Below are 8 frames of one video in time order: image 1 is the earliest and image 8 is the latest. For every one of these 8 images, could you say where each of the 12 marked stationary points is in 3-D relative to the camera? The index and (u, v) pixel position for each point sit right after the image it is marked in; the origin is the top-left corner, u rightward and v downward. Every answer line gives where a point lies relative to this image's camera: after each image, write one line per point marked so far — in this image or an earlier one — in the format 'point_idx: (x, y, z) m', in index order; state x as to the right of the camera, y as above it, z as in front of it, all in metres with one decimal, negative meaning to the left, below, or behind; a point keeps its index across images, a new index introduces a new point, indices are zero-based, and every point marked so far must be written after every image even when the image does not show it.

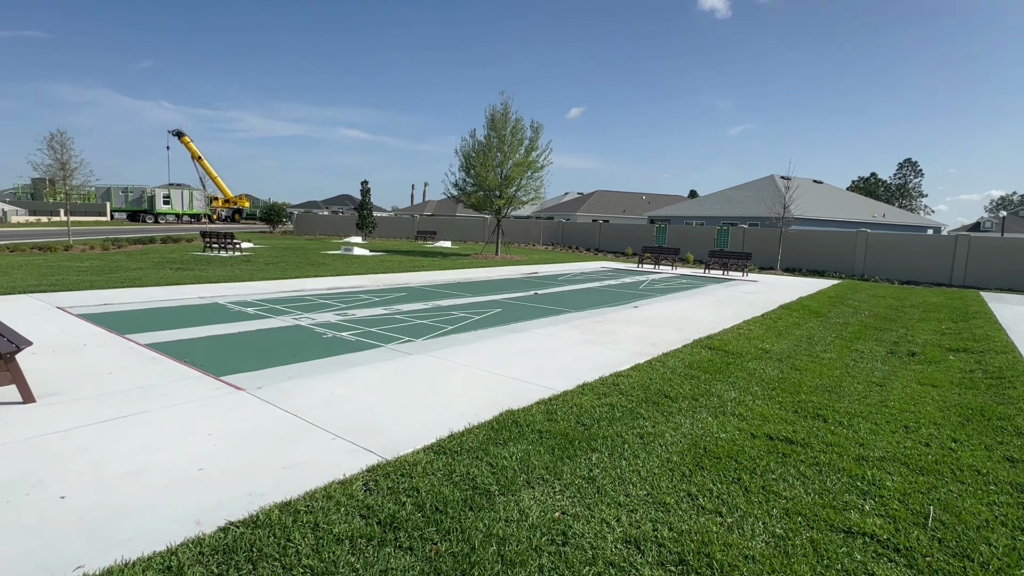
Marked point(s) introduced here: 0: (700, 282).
0: (+6.5, +0.2, +18.8) m
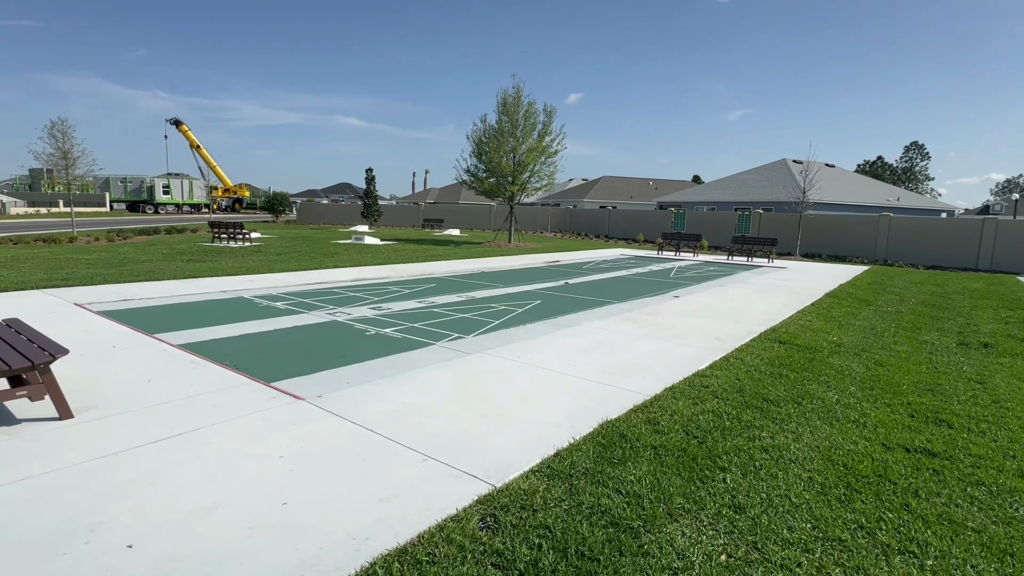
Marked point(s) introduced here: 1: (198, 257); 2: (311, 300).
0: (+7.2, +0.6, +18.2) m
1: (-10.7, +1.1, +18.7) m
2: (-3.7, -0.2, +10.2) m
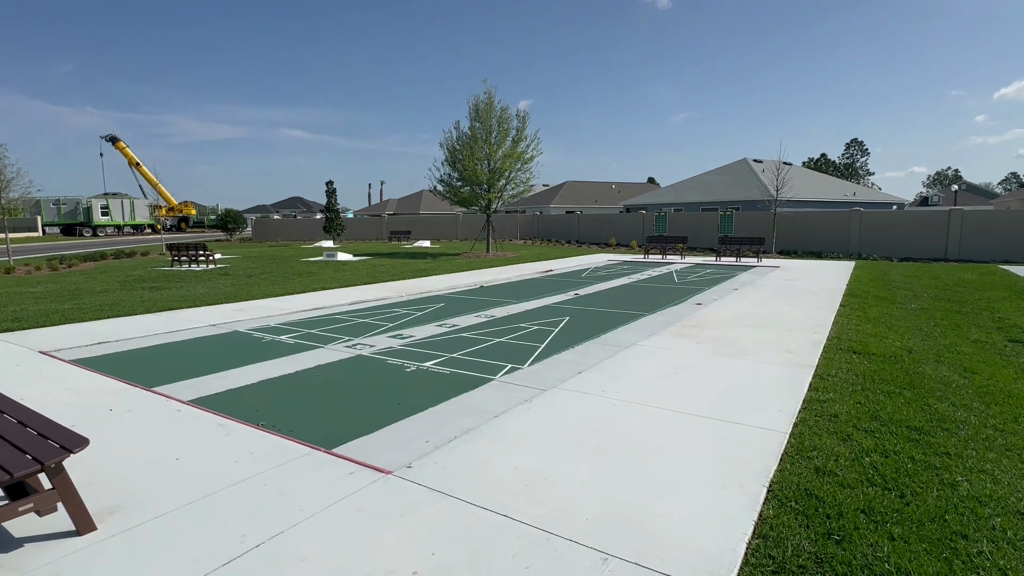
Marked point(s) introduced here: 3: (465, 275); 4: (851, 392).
0: (+7.1, +0.5, +17.9) m
1: (-10.8, +0.1, +16.9) m
2: (-3.1, -0.7, +9.0) m
3: (-1.5, +0.4, +18.3) m
4: (+3.5, -1.1, +5.7) m
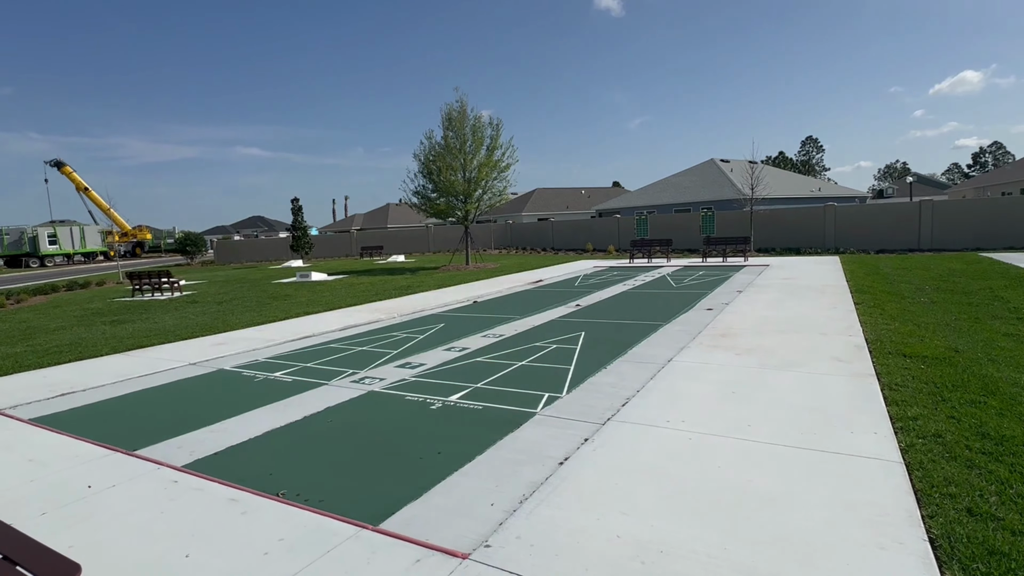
0: (+6.8, +0.5, +17.6) m
1: (-11.0, -0.8, +15.6) m
2: (-2.9, -1.1, +8.1) m
3: (-1.8, -0.1, +17.4) m
4: (+4.0, -1.1, +5.2) m
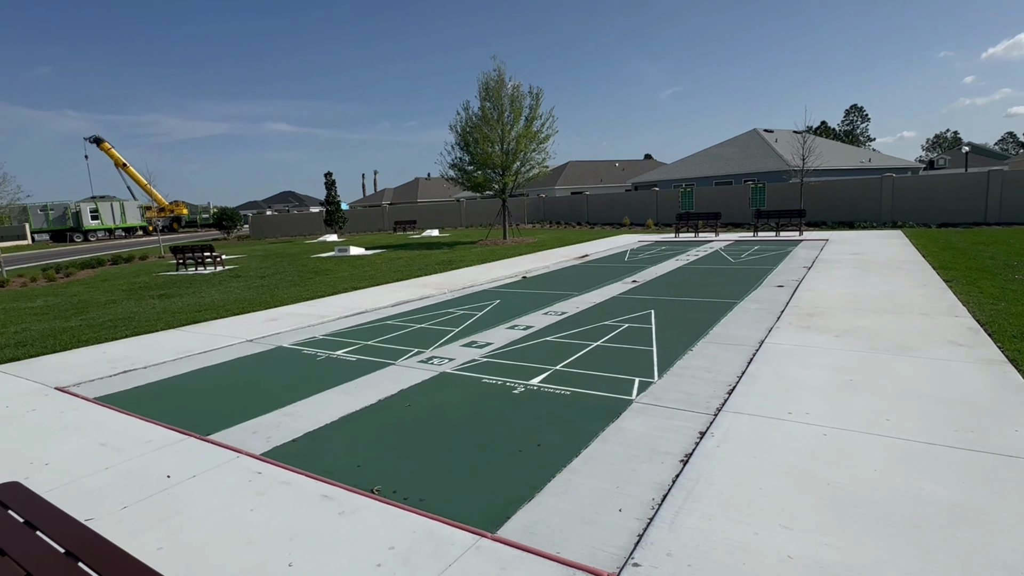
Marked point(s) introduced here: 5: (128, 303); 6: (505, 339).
0: (+8.2, +1.2, +16.7) m
1: (-9.7, -0.1, +15.6) m
2: (-1.9, -0.8, +7.7) m
3: (-0.4, +0.7, +17.0) m
4: (+4.8, -0.9, +4.5) m
5: (-9.6, -0.4, +13.7) m
6: (-0.1, -0.7, +7.6) m
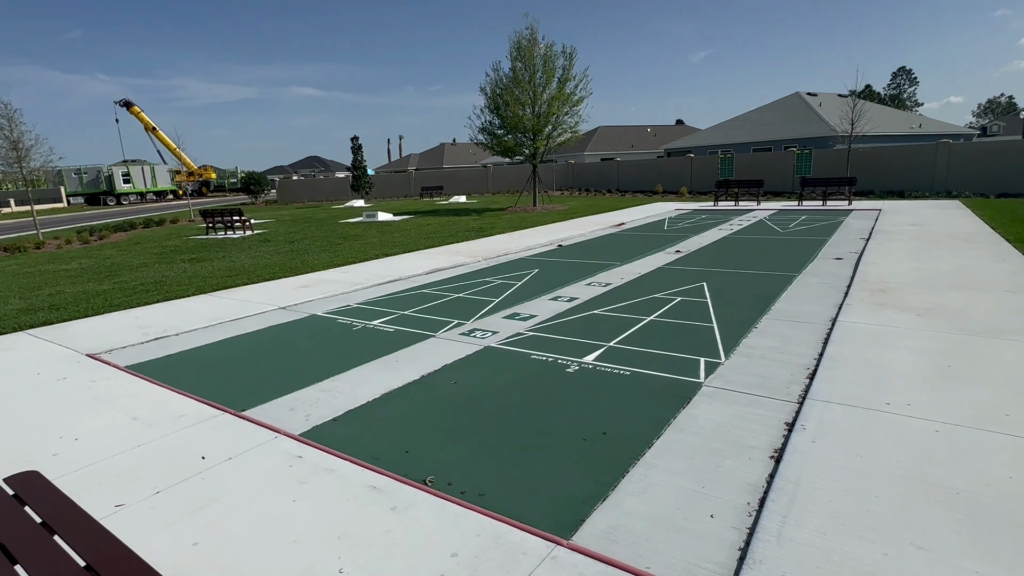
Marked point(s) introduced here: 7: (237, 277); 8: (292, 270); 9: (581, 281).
0: (+9.2, +2.0, +15.7) m
1: (-8.7, +0.9, +15.5) m
2: (-1.3, -0.3, +7.4) m
3: (+0.6, +1.7, +16.4) m
4: (+5.3, -0.7, +3.9) m
5: (-8.7, +0.5, +13.6) m
6: (+0.5, -0.3, +7.2) m
7: (-5.5, +0.2, +11.1) m
8: (-4.7, +0.4, +11.8) m
9: (+1.1, +0.1, +9.0) m
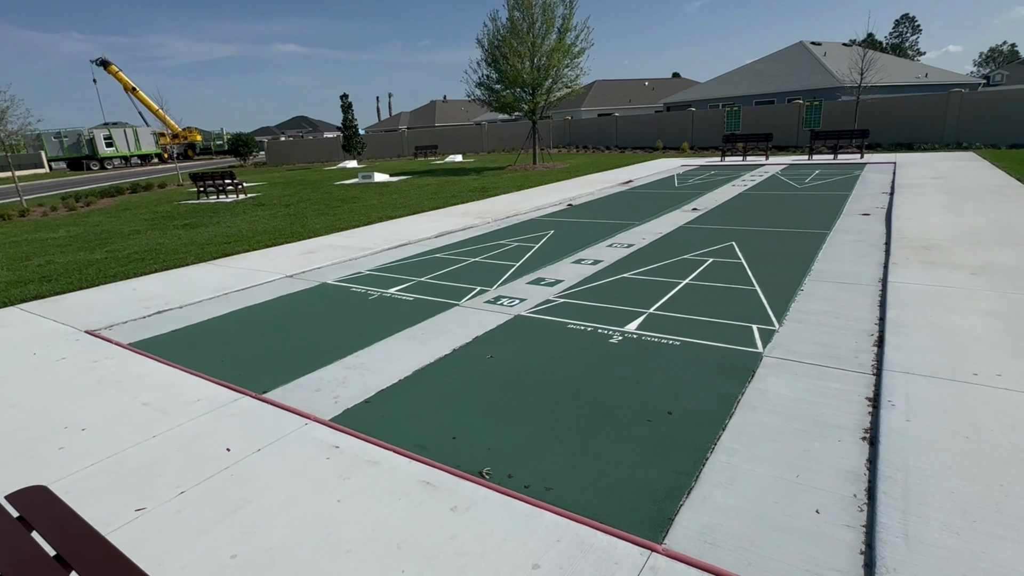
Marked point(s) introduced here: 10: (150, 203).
0: (+9.3, +3.2, +15.2) m
1: (-8.6, +1.8, +14.8) m
2: (-1.0, +0.1, +6.9) m
3: (+0.7, +2.8, +15.9) m
4: (+5.6, -0.4, +3.6) m
5: (-8.5, +1.3, +13.0) m
6: (+0.8, +0.2, +6.8) m
7: (-5.3, +0.9, +10.6) m
8: (-4.5, +1.1, +11.3) m
9: (+1.4, +0.7, +8.6) m
10: (-13.1, +3.1, +20.0) m
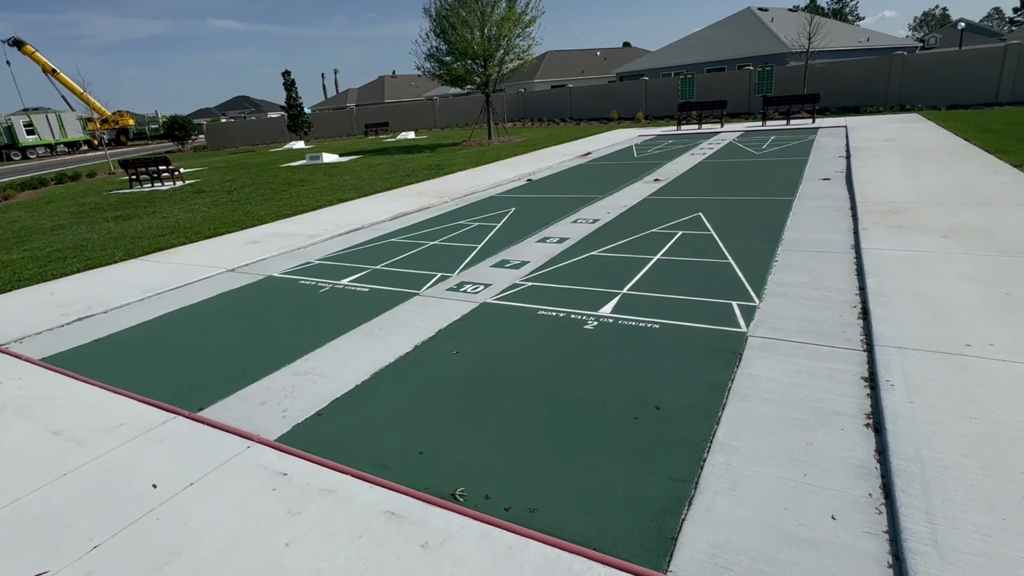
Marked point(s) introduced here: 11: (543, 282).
0: (+8.1, +4.2, +15.3) m
1: (-9.6, +1.9, +13.7) m
2: (-1.4, +0.3, +6.4) m
3: (-0.5, +3.4, +15.3) m
4: (+5.4, -0.1, +3.6) m
5: (-9.4, +1.3, +11.9) m
6: (+0.3, +0.4, +6.4) m
7: (-6.0, +0.9, +9.7) m
8: (-5.3, +1.2, +10.5) m
9: (+0.8, +1.0, +8.2) m
10: (-14.6, +3.2, +18.5) m
11: (+0.3, +0.1, +5.5) m
